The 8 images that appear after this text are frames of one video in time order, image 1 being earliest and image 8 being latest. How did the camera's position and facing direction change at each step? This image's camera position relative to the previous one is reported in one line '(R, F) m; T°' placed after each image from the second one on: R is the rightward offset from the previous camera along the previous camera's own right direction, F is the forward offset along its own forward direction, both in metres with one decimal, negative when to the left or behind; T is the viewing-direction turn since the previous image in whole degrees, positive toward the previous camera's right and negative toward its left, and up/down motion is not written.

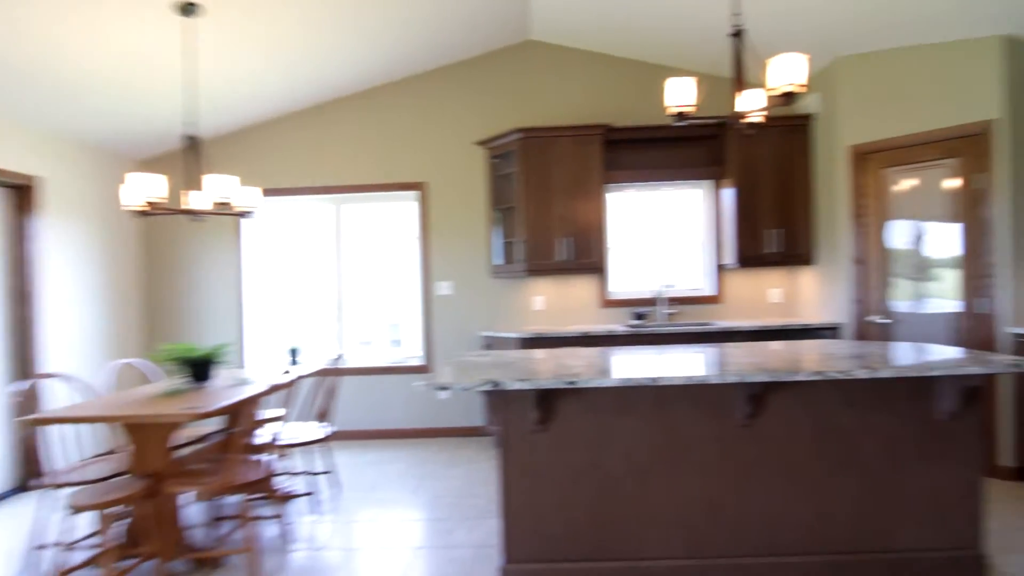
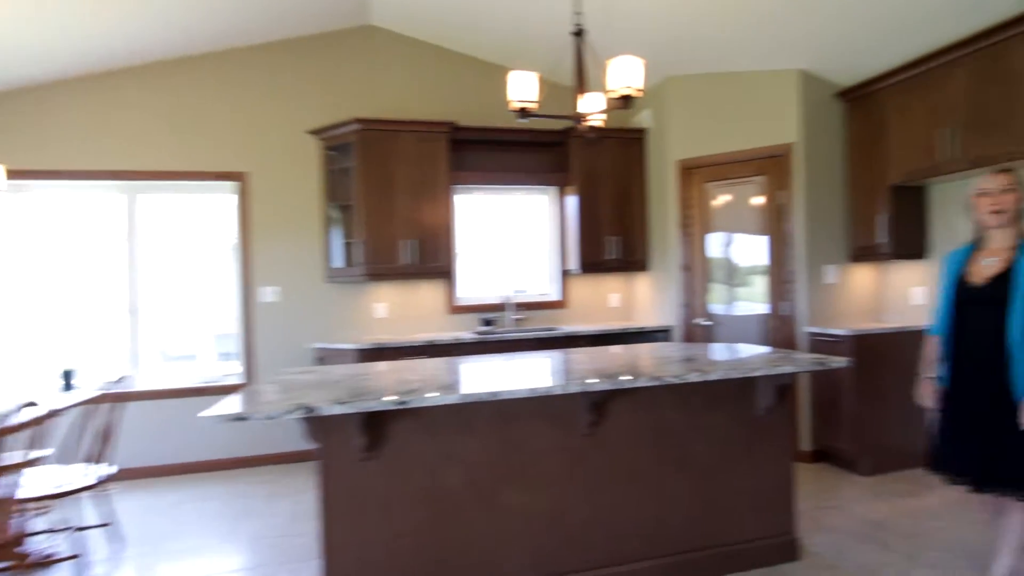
(-0.1, +0.3) m; +18°
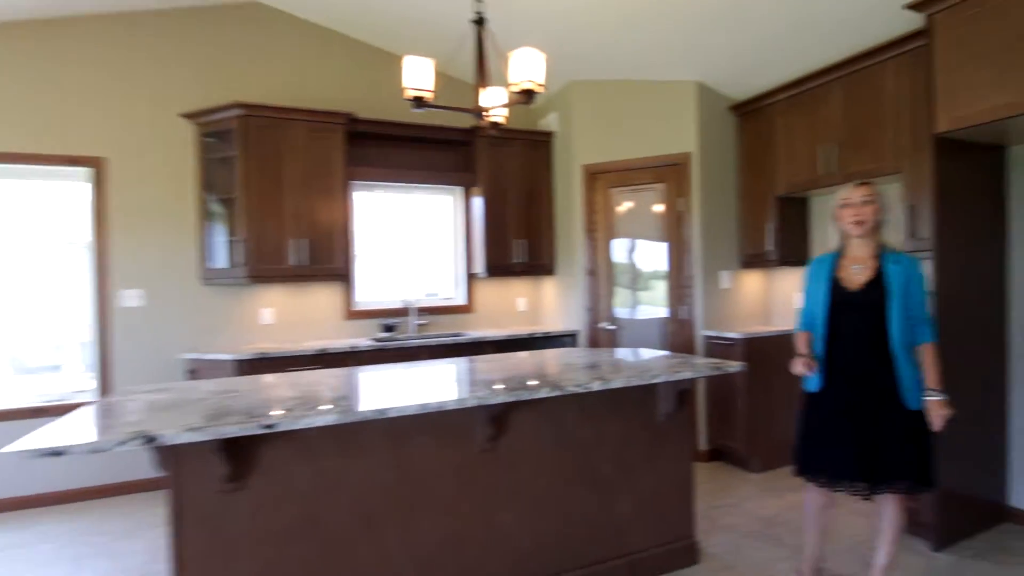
(+0.1, +0.2) m; +9°
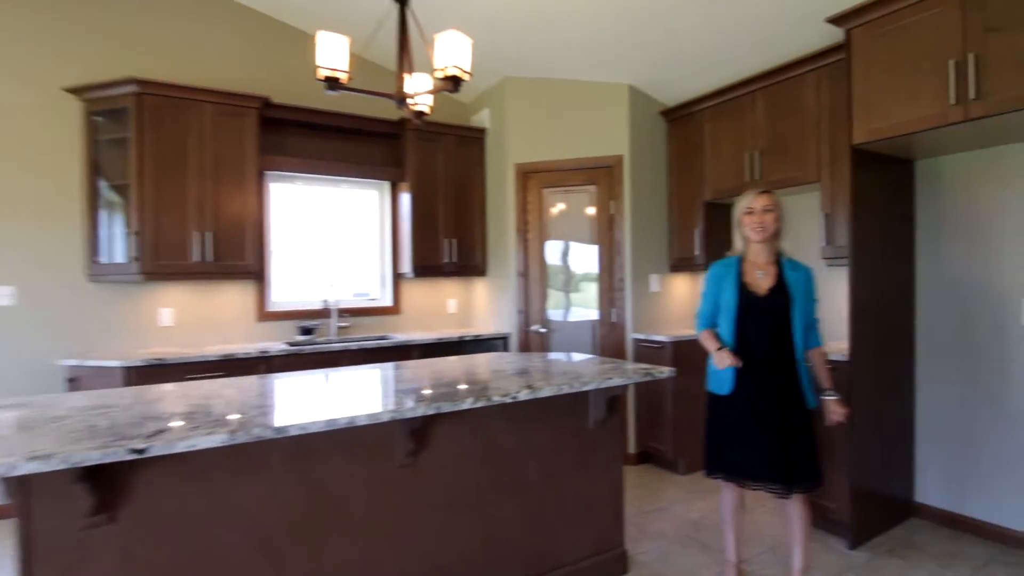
(0.0, +0.1) m; +7°
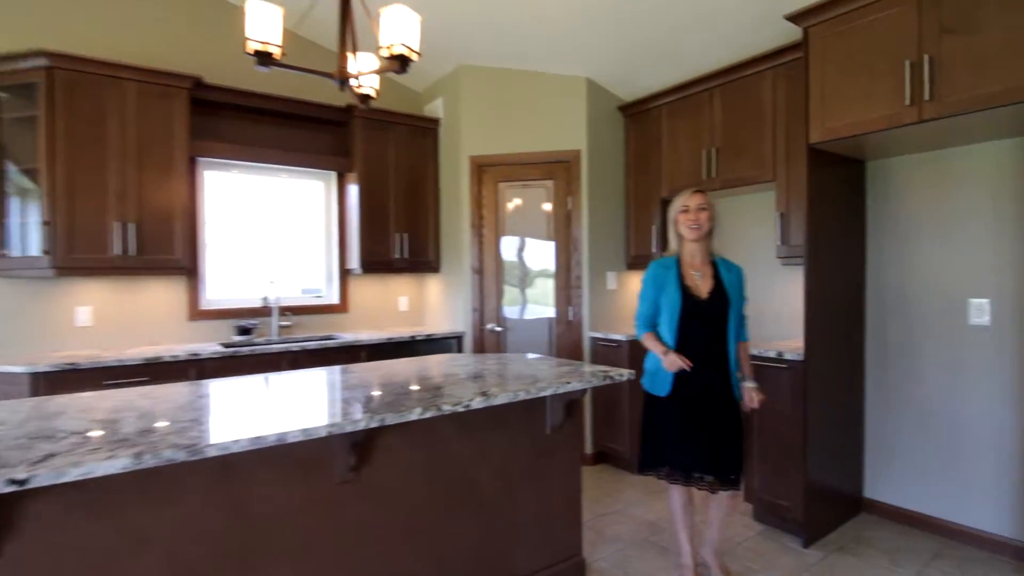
(0.0, +0.1) m; +5°
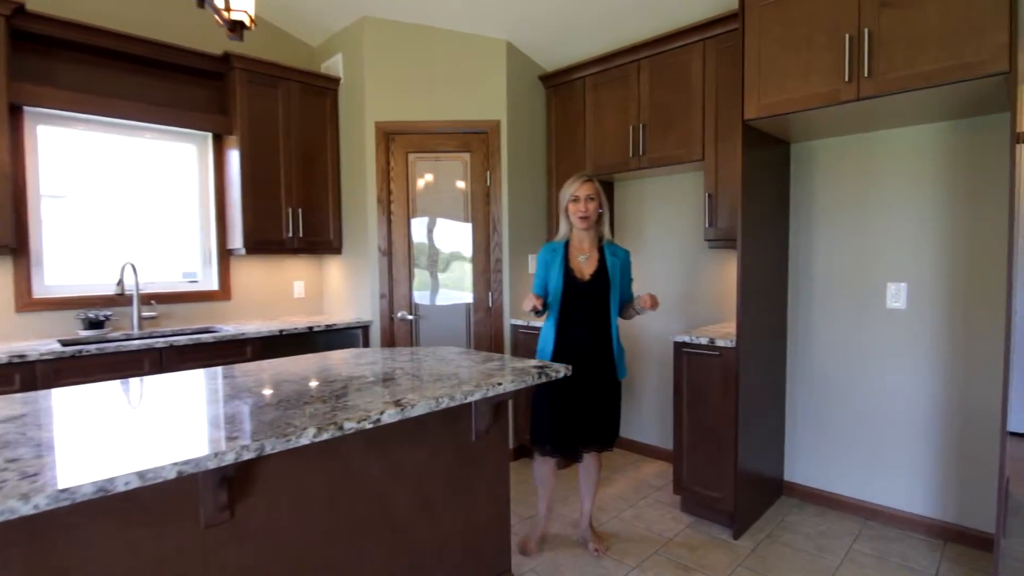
(0.0, +0.3) m; +10°
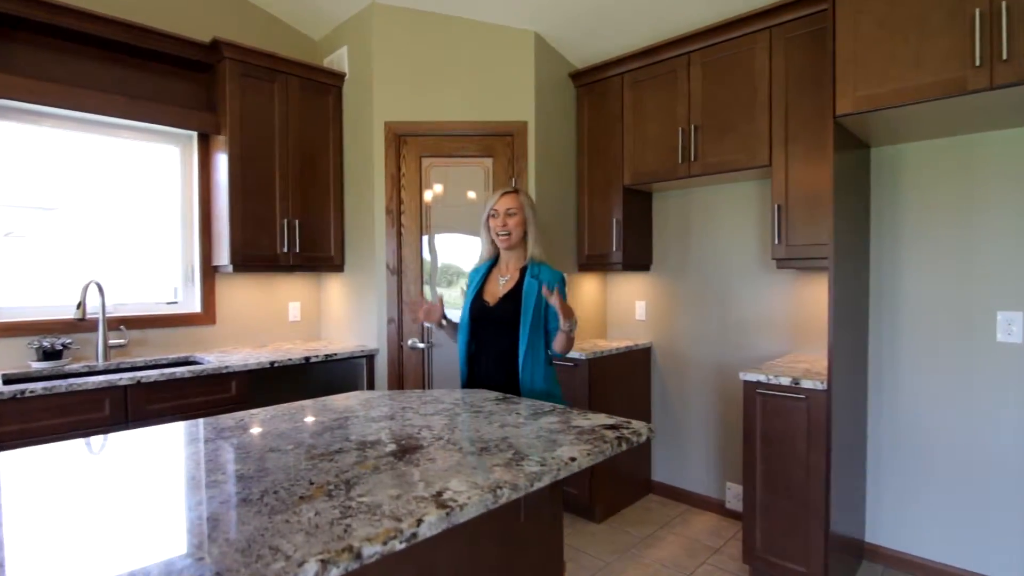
(-0.2, +0.4) m; 0°
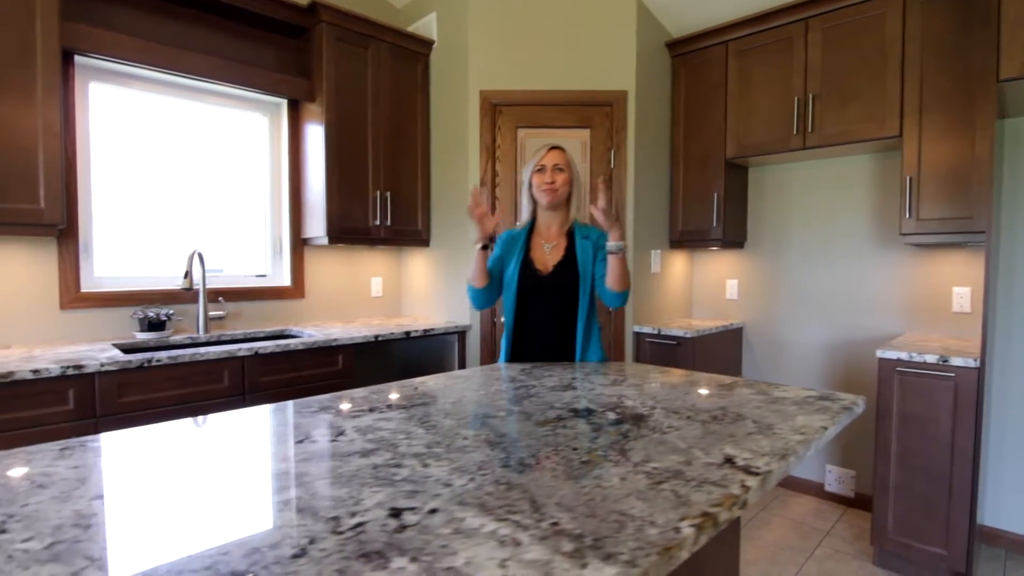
(-0.5, +0.1) m; 0°
